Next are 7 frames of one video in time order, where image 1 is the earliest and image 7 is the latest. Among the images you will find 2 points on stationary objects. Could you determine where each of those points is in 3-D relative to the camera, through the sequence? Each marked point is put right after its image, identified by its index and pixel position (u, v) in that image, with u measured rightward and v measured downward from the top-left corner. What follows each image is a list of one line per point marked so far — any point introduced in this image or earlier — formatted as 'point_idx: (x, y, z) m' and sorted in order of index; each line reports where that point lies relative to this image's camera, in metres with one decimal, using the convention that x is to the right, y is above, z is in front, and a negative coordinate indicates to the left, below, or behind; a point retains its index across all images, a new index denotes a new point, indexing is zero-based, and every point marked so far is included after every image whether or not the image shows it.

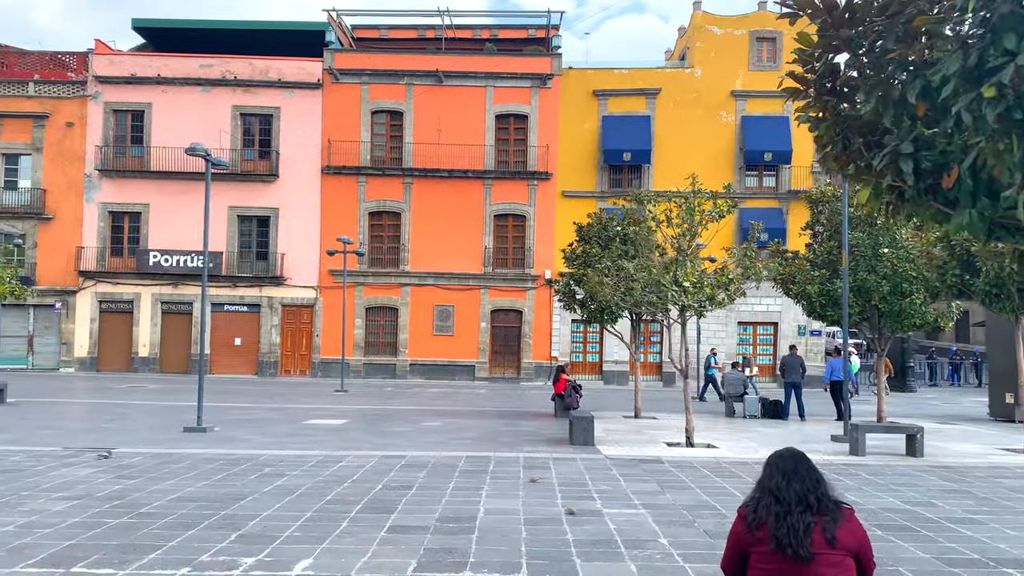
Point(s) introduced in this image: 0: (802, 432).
0: (+5.6, -2.7, +14.1) m
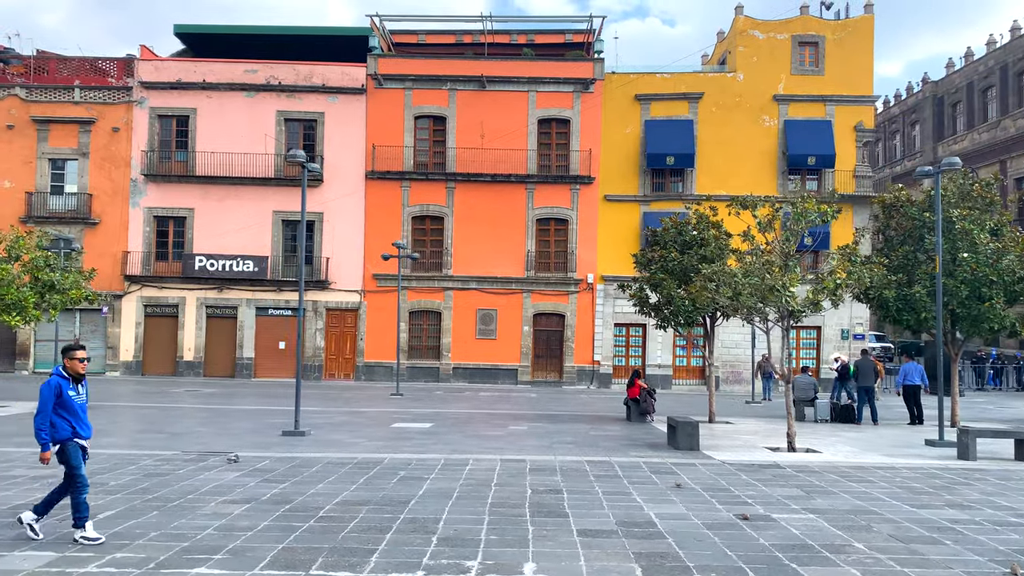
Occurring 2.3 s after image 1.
0: (+7.2, -2.8, +14.1) m
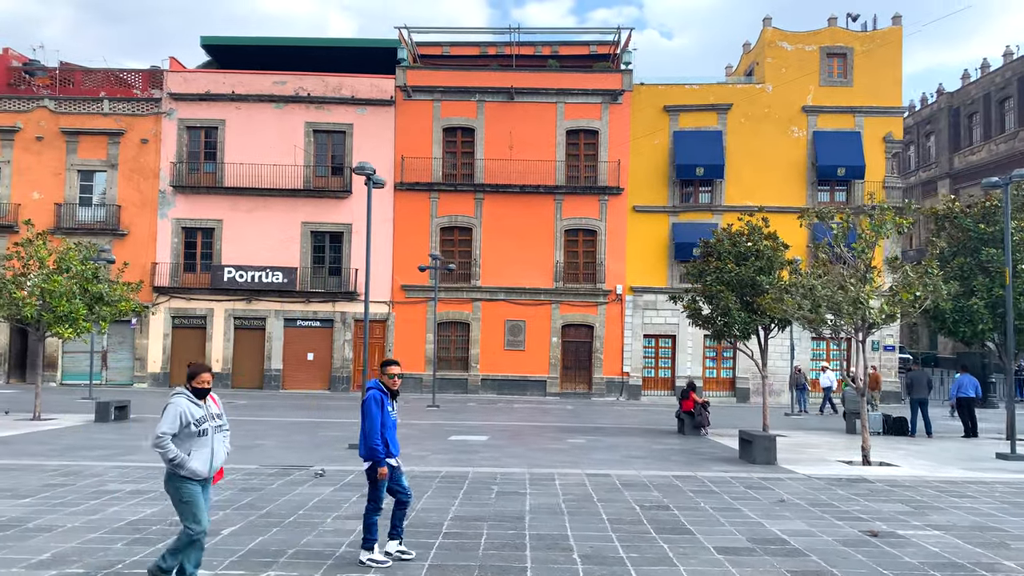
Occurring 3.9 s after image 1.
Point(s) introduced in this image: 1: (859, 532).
0: (+8.4, -3.0, +14.0) m
1: (+3.2, -2.3, +6.9) m
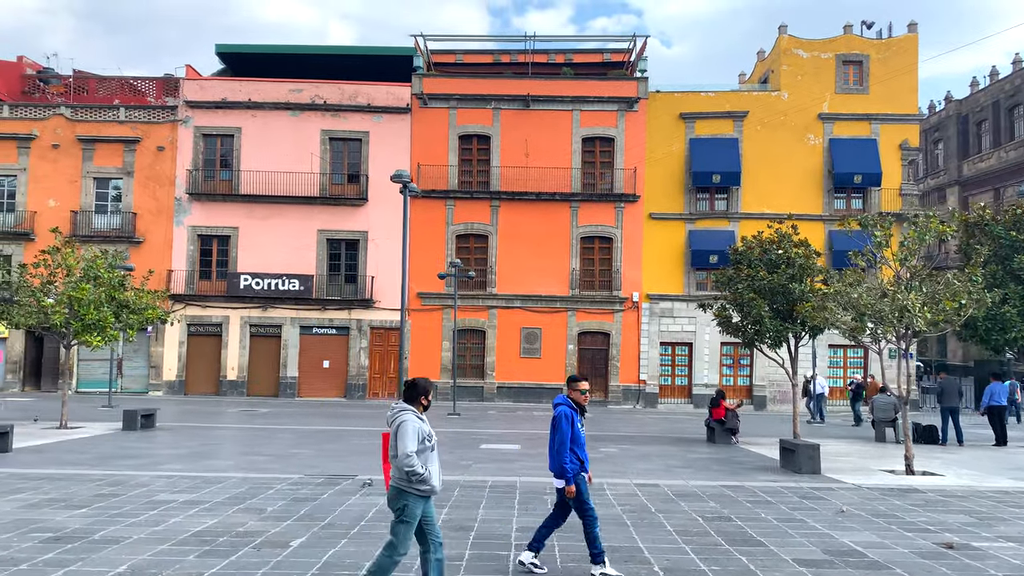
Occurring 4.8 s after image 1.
0: (+9.0, -3.2, +13.9) m
1: (+3.8, -2.3, +6.9) m
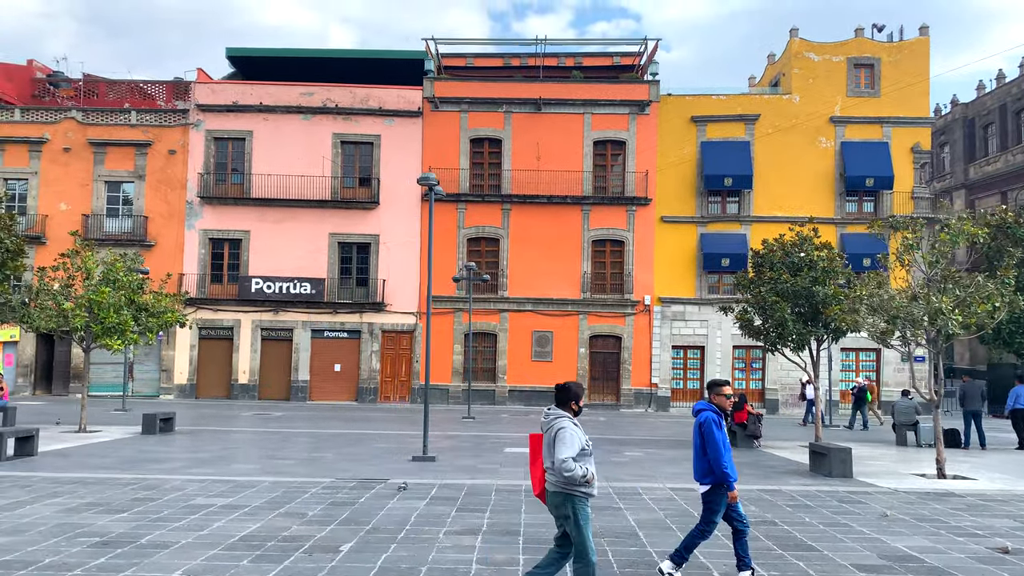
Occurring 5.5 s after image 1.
0: (+9.5, -3.2, +13.8) m
1: (+4.3, -2.4, +6.8) m
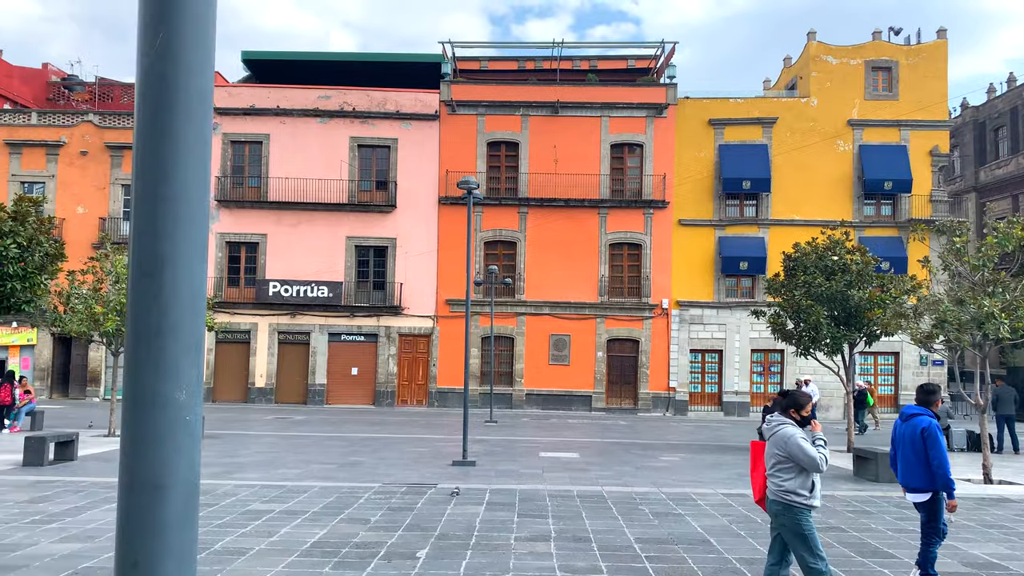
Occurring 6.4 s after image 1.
0: (+10.2, -3.3, +13.7) m
1: (+5.0, -2.4, +6.7) m
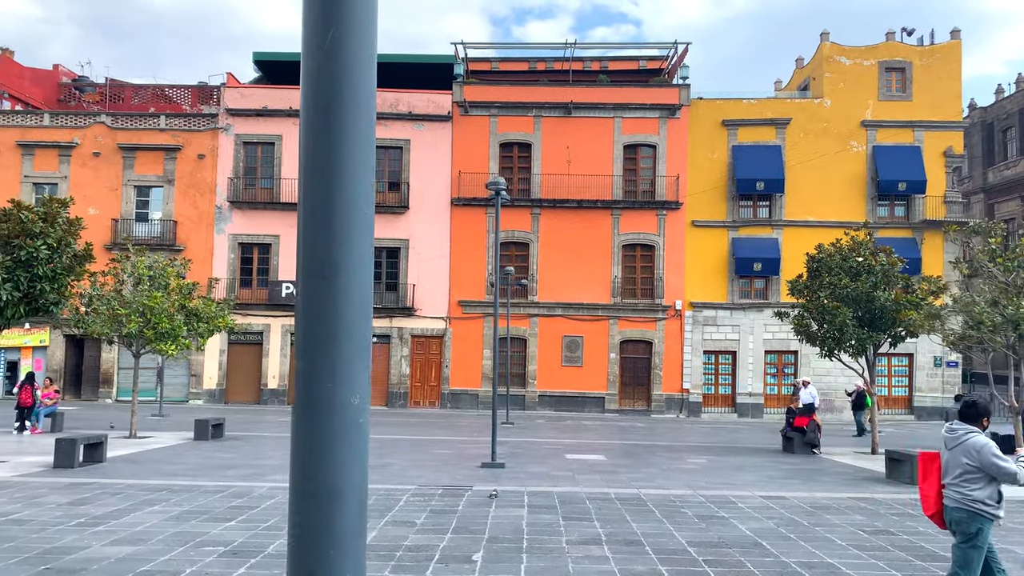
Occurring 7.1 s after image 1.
0: (+10.7, -3.3, +13.7) m
1: (+5.5, -2.4, +6.7) m
